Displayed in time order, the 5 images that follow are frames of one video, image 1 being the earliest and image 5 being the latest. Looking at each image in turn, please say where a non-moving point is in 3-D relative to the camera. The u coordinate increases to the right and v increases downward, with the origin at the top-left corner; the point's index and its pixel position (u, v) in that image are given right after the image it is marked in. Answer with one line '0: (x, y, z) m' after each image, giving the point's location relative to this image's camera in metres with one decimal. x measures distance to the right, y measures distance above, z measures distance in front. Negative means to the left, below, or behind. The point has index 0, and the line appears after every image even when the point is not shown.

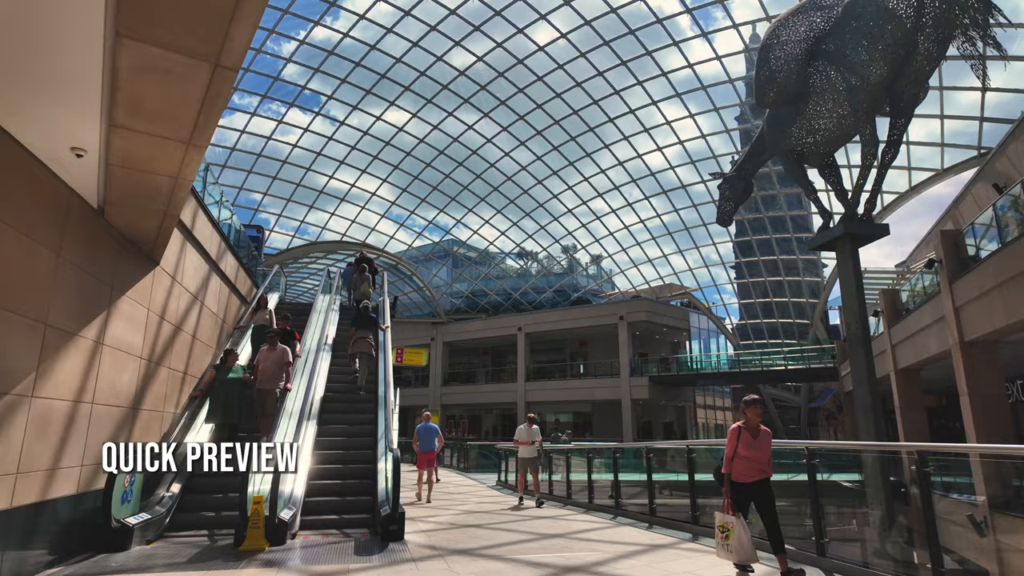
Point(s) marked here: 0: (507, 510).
0: (-0.1, -5.2, +13.1) m
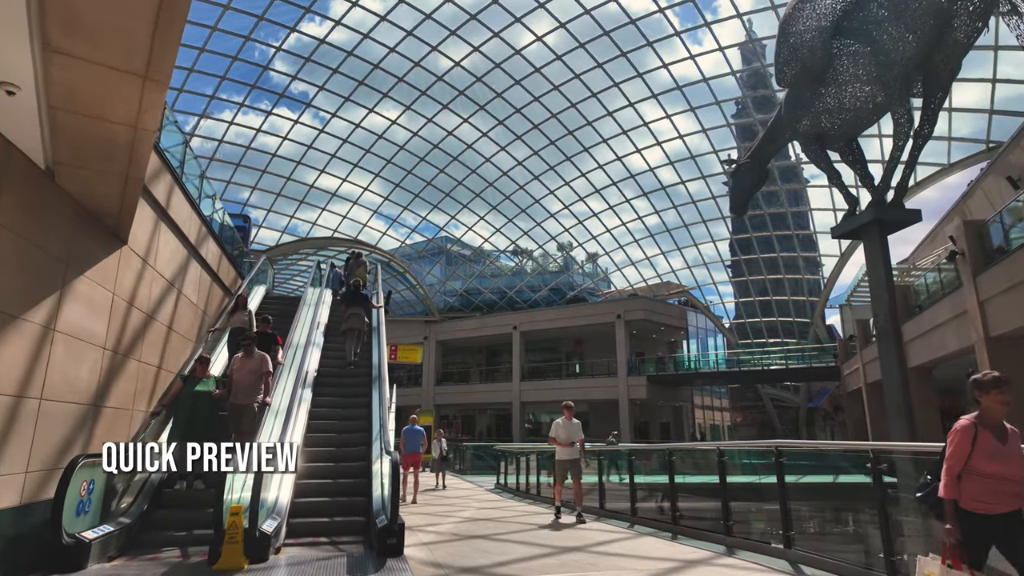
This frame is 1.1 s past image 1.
0: (0.0, -4.9, +12.1) m
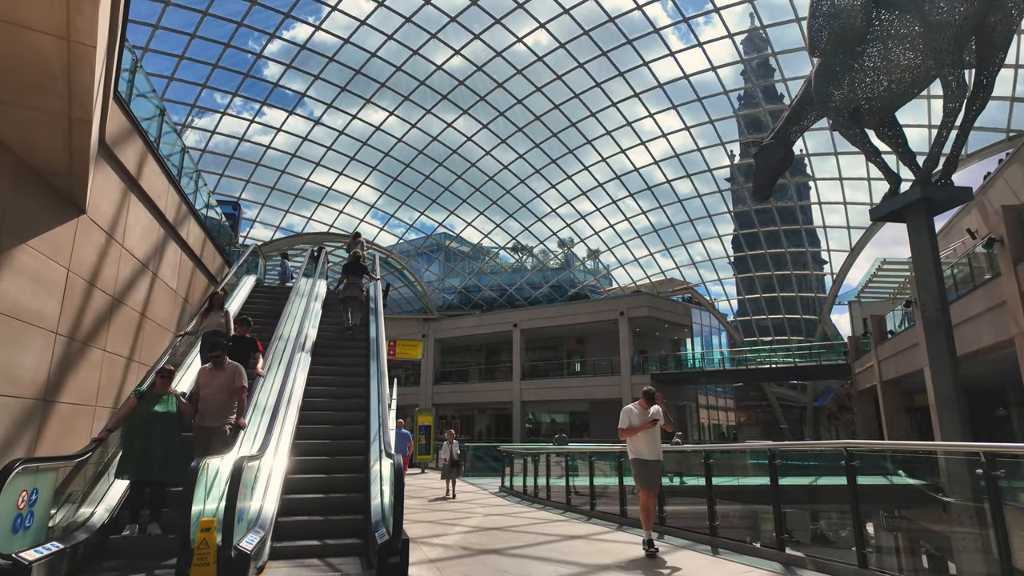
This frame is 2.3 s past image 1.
0: (+0.2, -4.6, +10.9) m
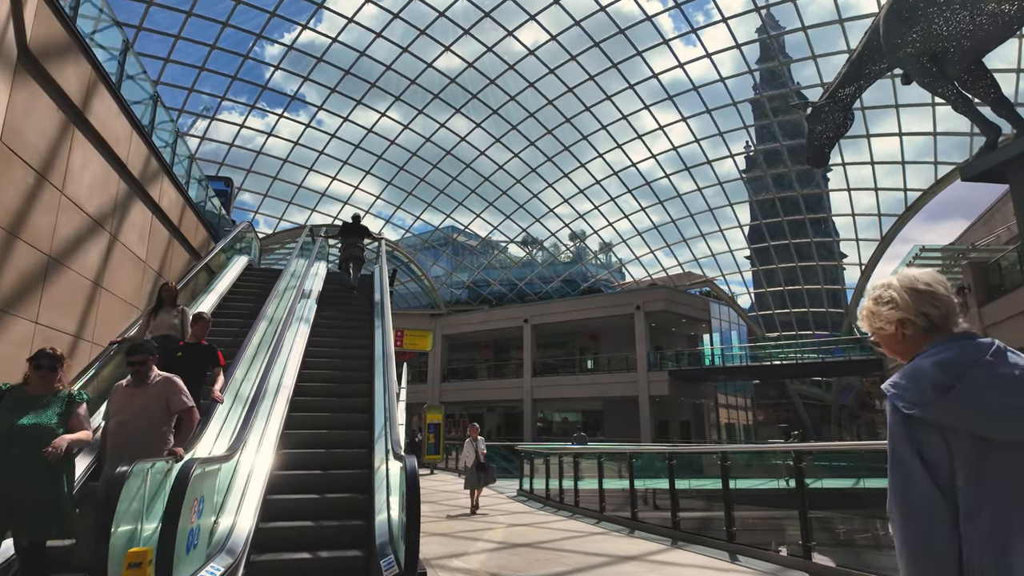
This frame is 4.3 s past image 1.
0: (+0.8, -4.1, +9.1) m
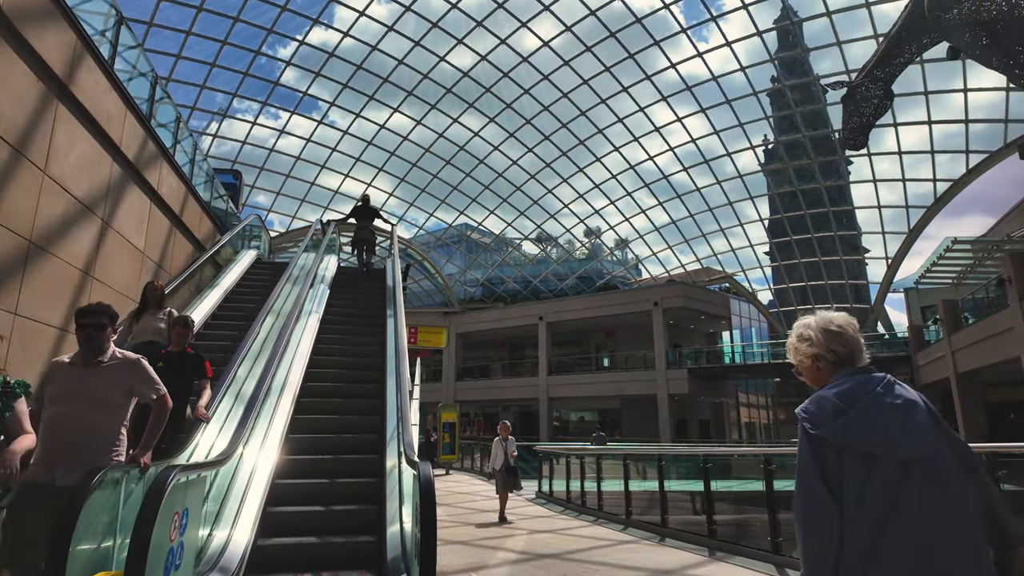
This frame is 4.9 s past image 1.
0: (+1.1, -3.9, +8.3) m
